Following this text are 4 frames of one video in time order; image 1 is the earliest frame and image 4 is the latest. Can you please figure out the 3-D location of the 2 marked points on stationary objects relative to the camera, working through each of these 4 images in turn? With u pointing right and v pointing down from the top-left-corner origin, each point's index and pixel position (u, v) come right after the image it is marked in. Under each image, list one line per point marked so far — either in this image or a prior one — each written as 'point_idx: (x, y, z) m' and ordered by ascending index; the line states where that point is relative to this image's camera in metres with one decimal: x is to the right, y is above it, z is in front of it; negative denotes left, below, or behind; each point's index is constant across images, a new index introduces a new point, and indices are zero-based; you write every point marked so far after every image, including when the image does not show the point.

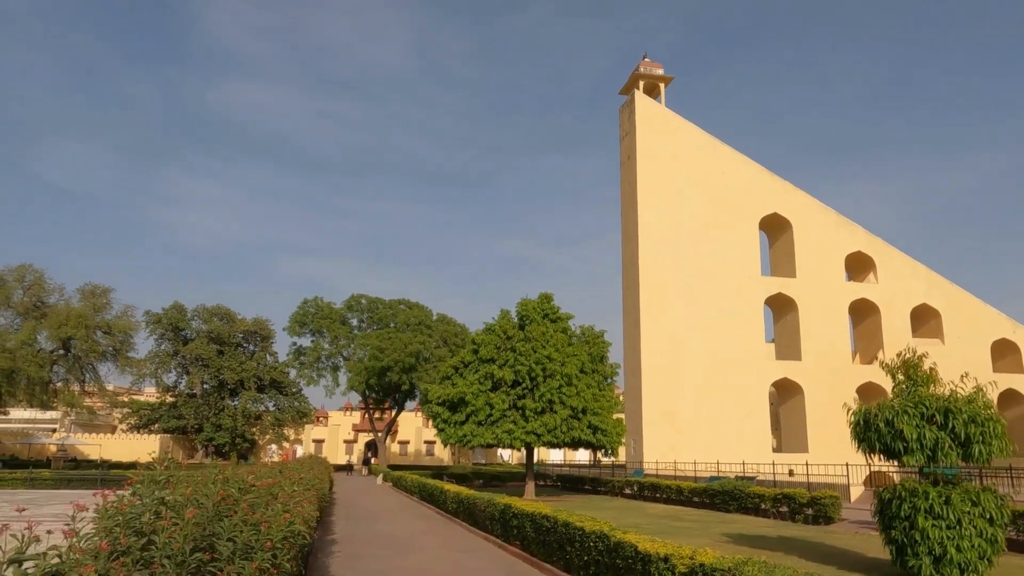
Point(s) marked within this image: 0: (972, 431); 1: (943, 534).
0: (+3.2, -1.0, +5.3) m
1: (+3.0, -1.7, +5.2) m
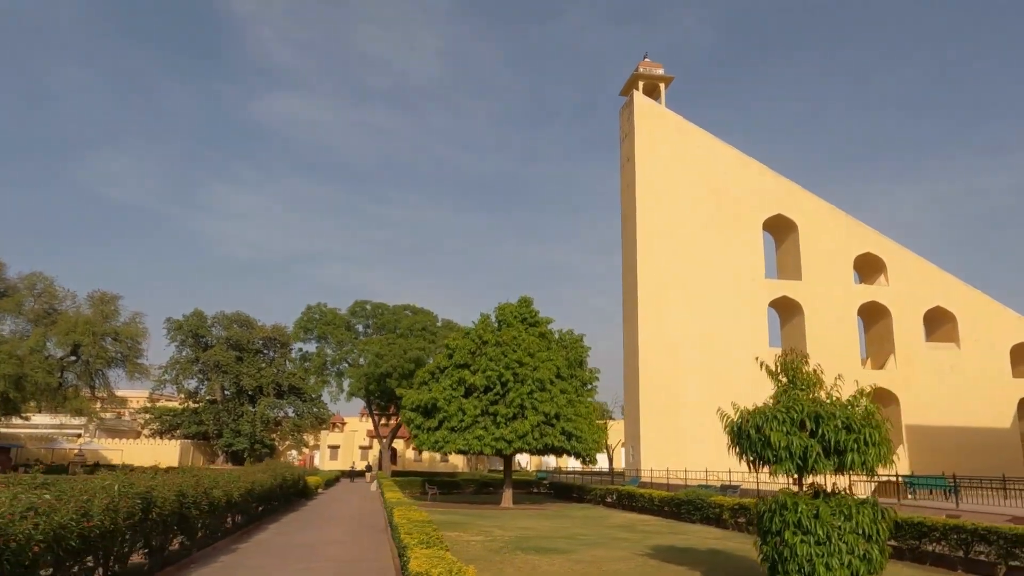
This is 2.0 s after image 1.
0: (+2.2, -1.0, +4.9) m
1: (+1.9, -1.7, +4.8) m
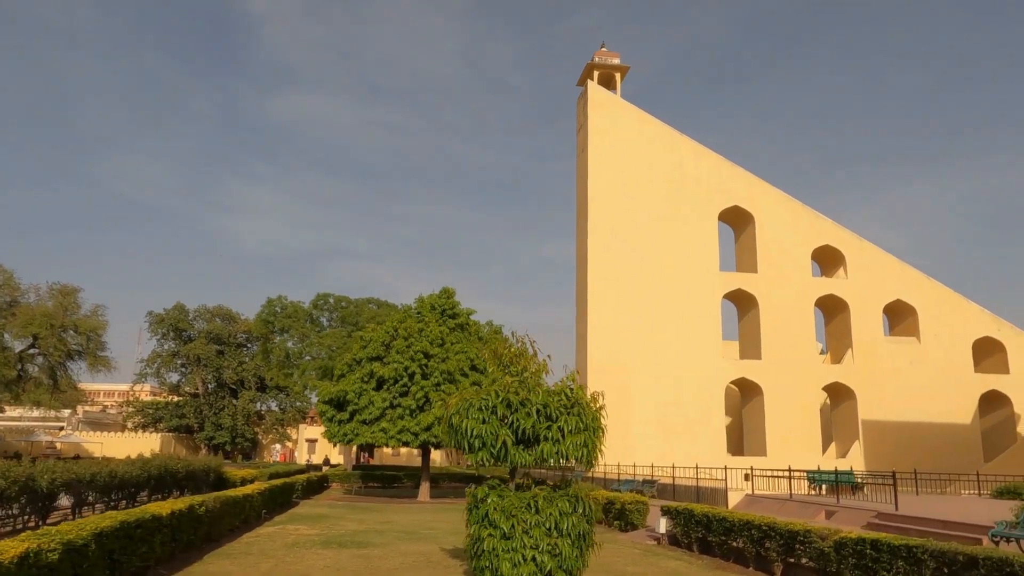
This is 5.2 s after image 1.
0: (+0.2, -0.8, +4.6) m
1: (-0.1, -1.5, +4.5) m
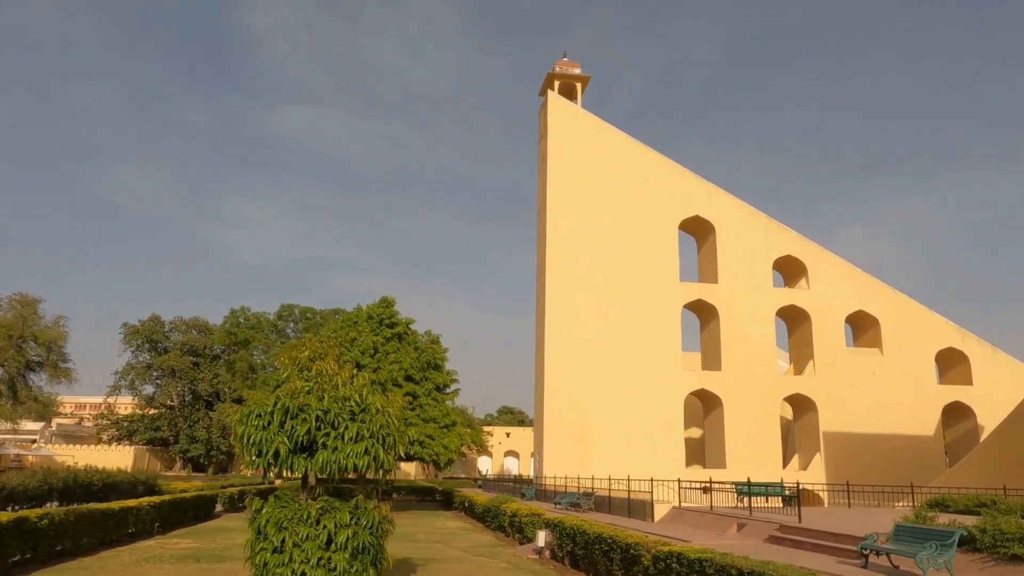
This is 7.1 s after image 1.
0: (-1.1, -0.8, +4.4) m
1: (-1.4, -1.5, +4.2) m
